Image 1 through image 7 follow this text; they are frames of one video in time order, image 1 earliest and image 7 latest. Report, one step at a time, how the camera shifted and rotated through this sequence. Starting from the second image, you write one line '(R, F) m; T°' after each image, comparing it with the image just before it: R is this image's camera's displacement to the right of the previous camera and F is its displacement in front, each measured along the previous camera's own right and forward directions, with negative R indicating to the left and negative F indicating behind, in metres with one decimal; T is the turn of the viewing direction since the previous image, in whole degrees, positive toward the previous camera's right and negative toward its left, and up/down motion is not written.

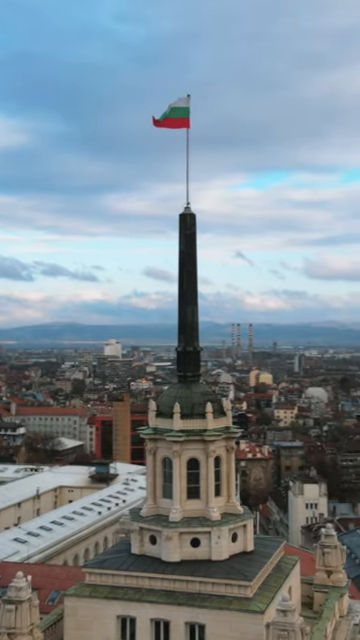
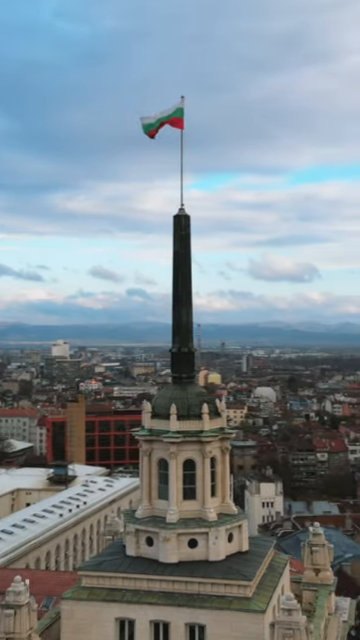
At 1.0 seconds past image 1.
(-0.8, 0.0) m; +3°
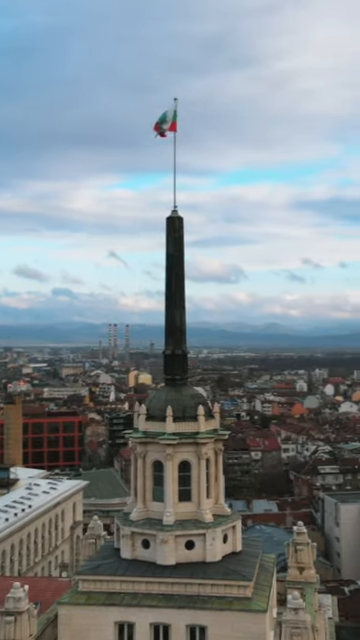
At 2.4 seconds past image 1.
(-1.1, 0.0) m; +5°
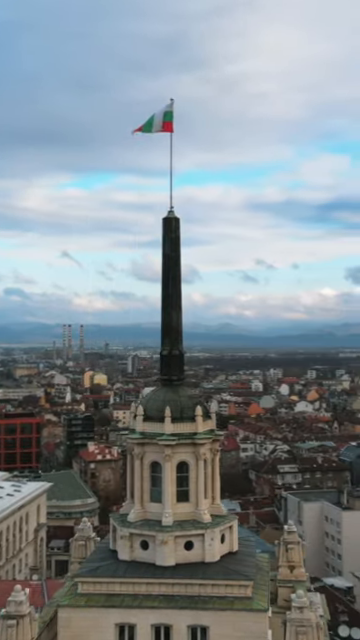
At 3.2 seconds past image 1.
(-0.7, 0.0) m; +3°
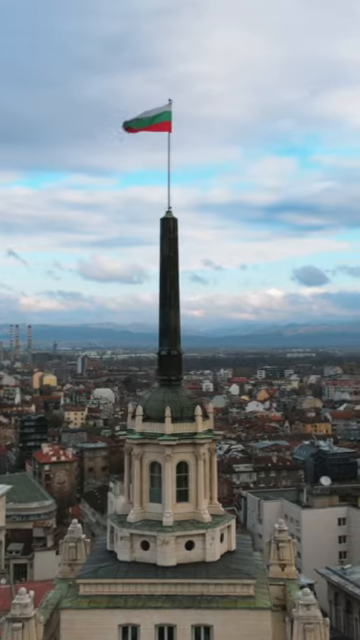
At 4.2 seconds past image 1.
(-0.8, 0.0) m; +3°
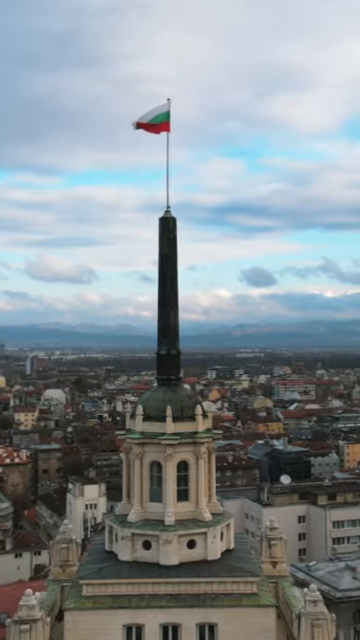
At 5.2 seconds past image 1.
(-0.9, 0.0) m; +3°
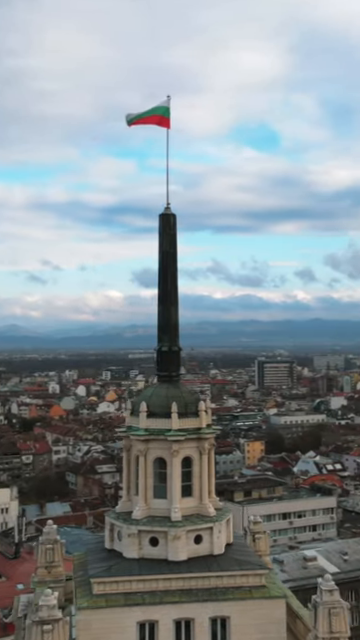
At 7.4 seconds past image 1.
(-1.9, 0.0) m; +7°
